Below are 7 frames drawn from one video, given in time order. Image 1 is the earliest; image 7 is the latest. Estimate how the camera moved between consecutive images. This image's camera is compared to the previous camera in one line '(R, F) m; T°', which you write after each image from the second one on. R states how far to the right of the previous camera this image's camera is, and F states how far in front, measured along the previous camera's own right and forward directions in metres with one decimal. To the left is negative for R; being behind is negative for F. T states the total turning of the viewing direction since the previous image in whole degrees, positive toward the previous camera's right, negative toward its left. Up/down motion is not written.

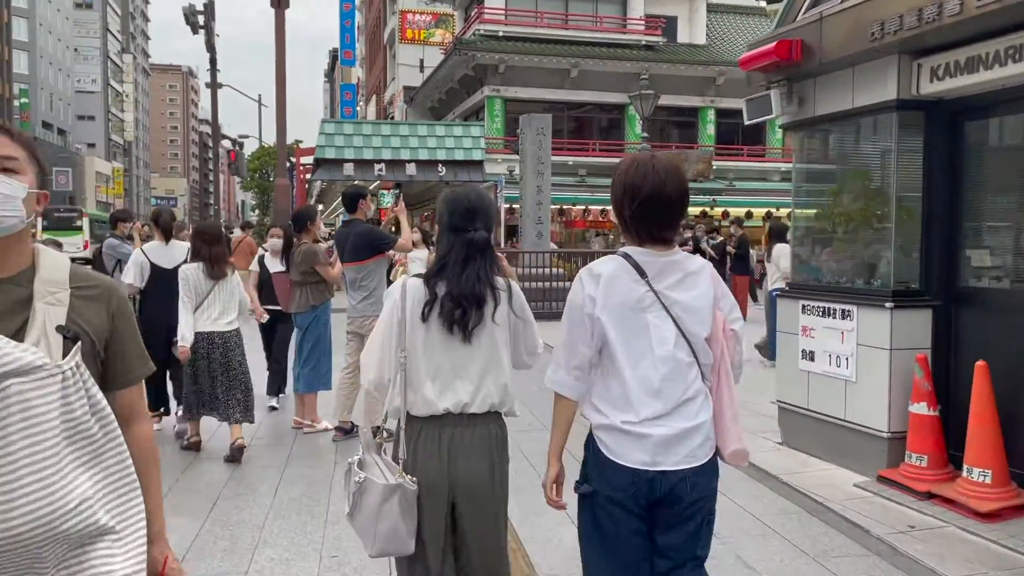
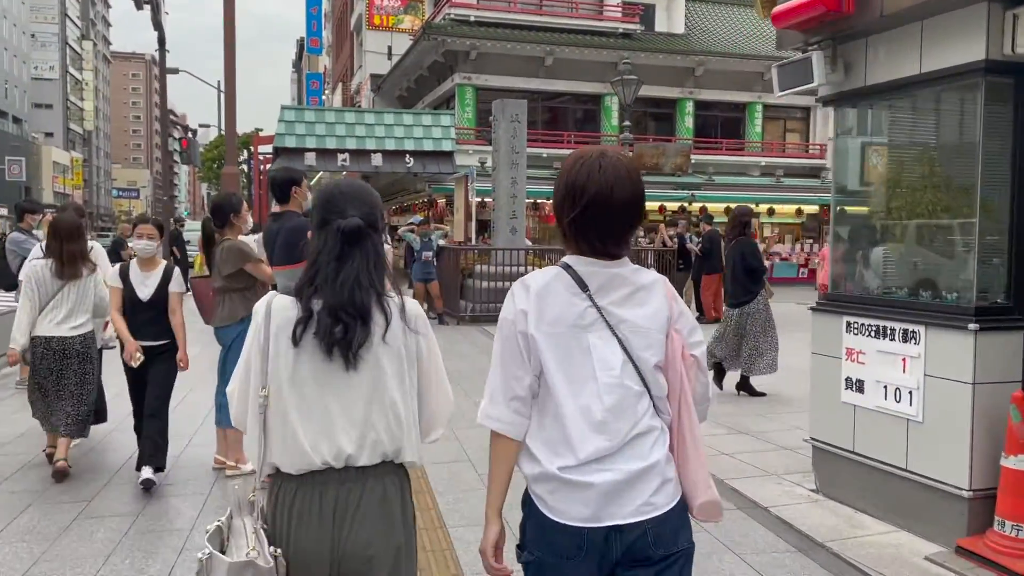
(0.0, +1.1) m; +2°
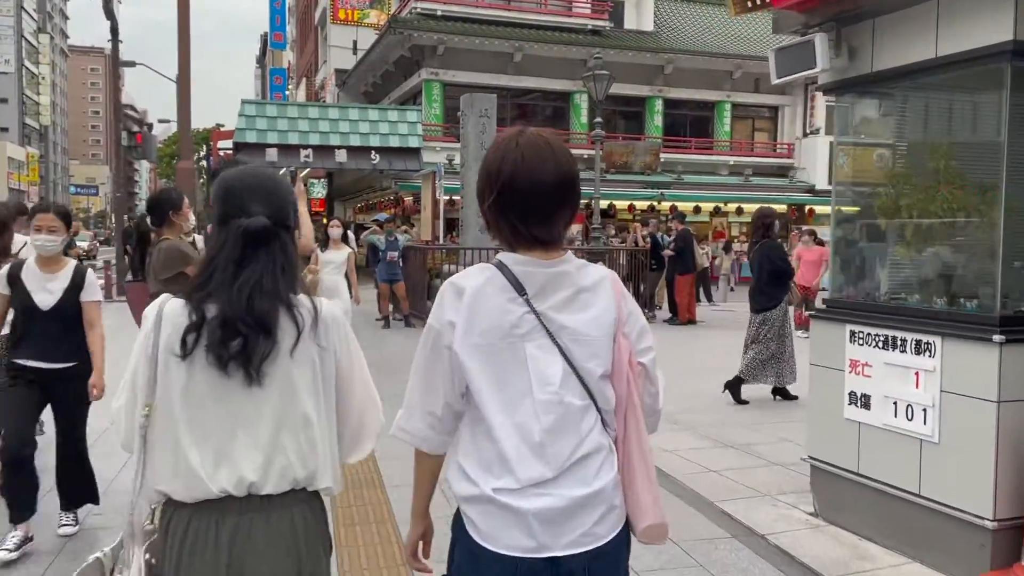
(0.0, +0.4) m; +2°
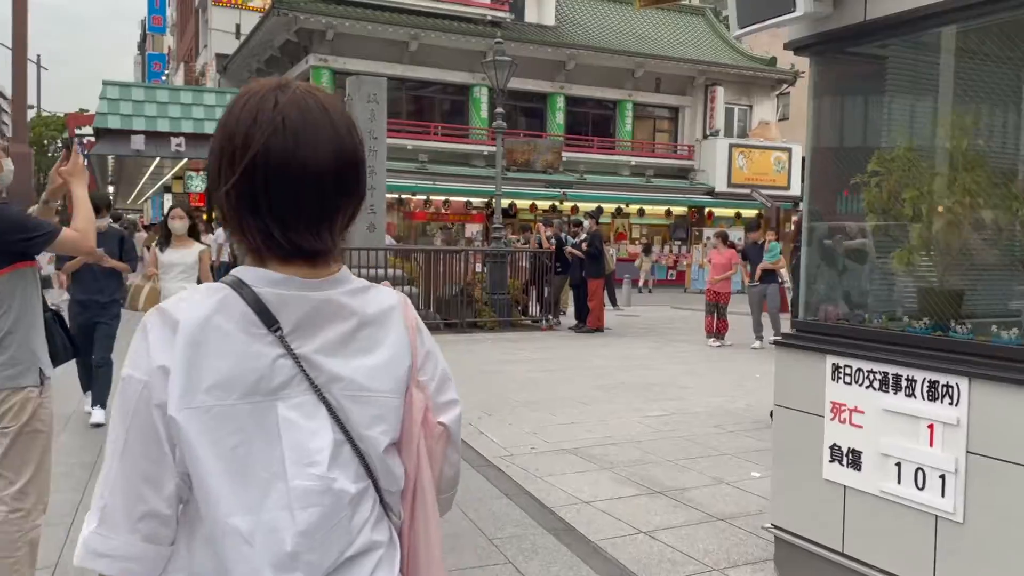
(+0.1, +1.1) m; +7°
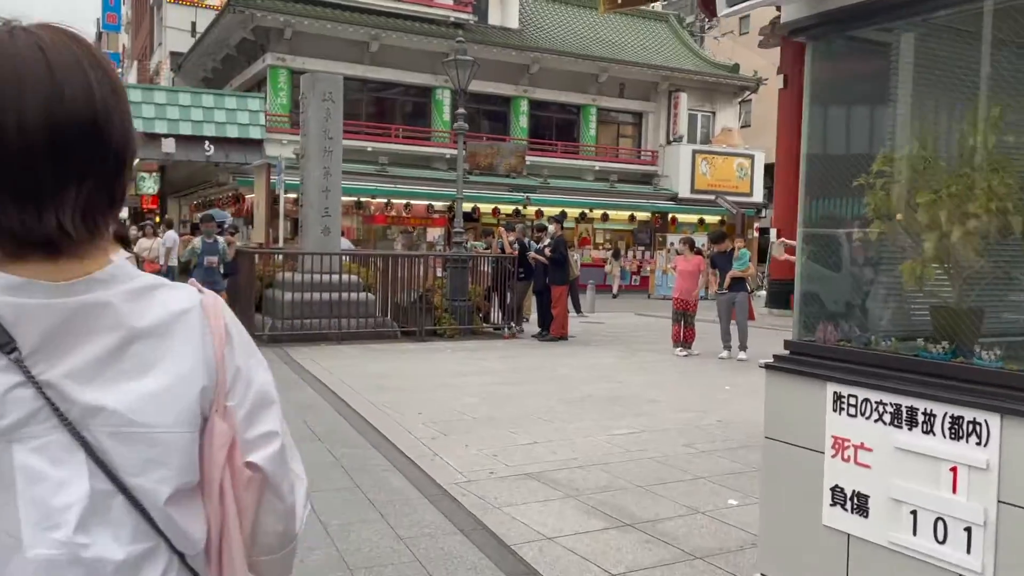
(0.0, +0.4) m; +3°
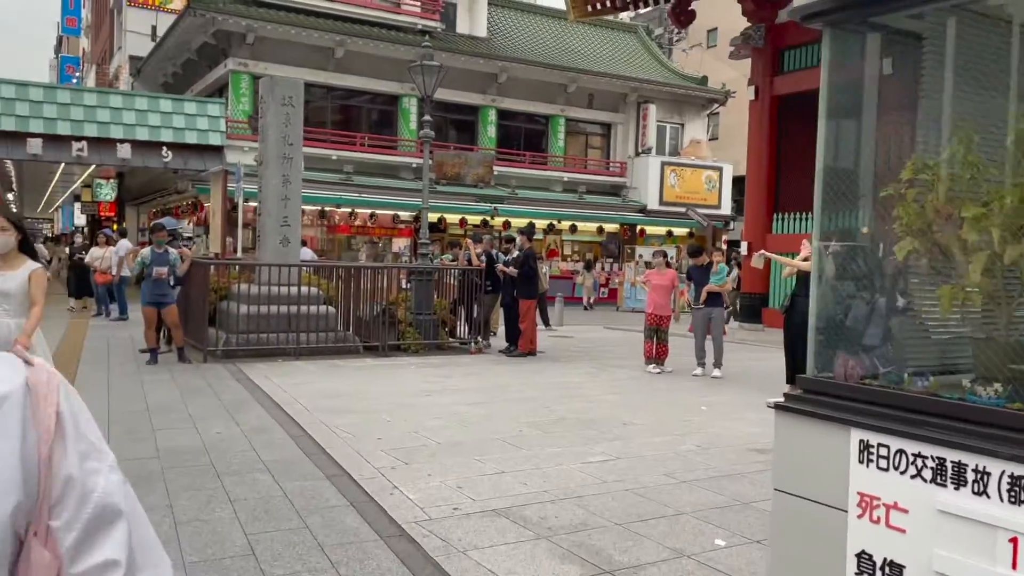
(0.0, +0.4) m; +2°
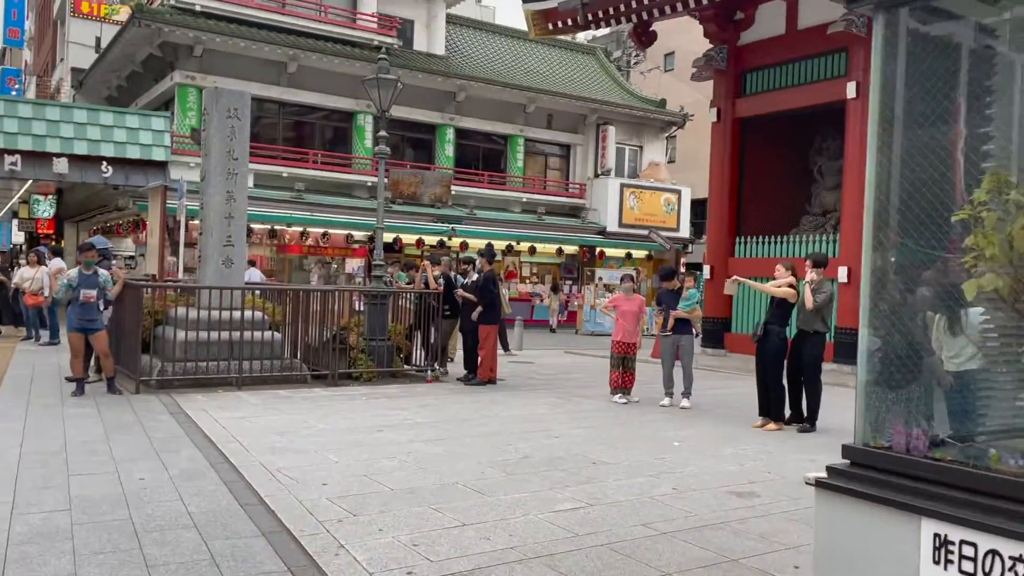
(0.0, +0.5) m; +3°
